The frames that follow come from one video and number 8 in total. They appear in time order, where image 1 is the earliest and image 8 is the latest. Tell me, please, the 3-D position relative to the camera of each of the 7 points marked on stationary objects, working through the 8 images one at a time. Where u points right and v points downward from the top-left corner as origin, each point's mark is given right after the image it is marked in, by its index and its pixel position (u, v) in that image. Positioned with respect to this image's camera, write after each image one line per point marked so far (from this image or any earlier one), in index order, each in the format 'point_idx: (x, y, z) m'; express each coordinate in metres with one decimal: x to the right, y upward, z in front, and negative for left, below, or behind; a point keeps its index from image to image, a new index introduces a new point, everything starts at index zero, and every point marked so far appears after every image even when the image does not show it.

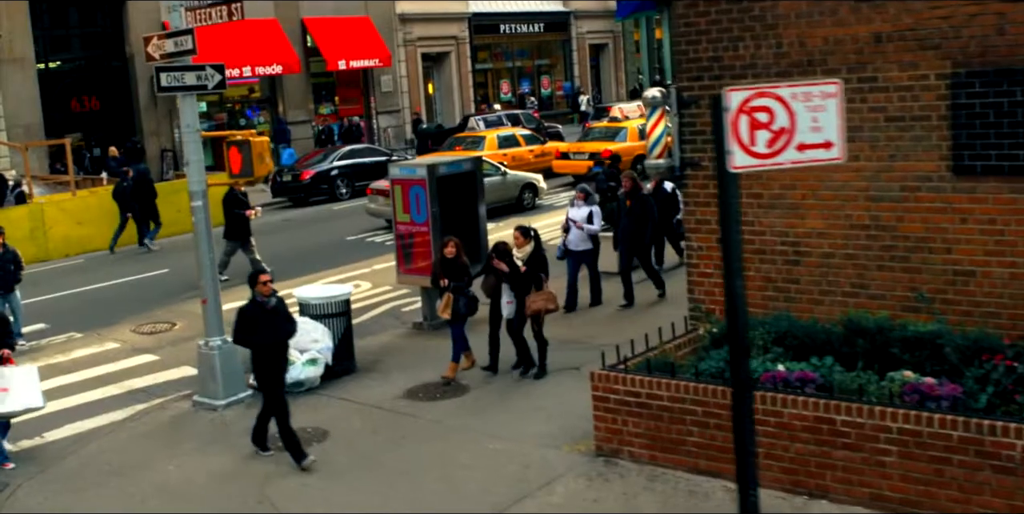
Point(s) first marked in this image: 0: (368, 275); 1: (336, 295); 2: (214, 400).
0: (-2.2, -0.3, +17.6) m
1: (-1.9, -0.4, +12.1) m
2: (-3.0, -1.4, +11.2) m
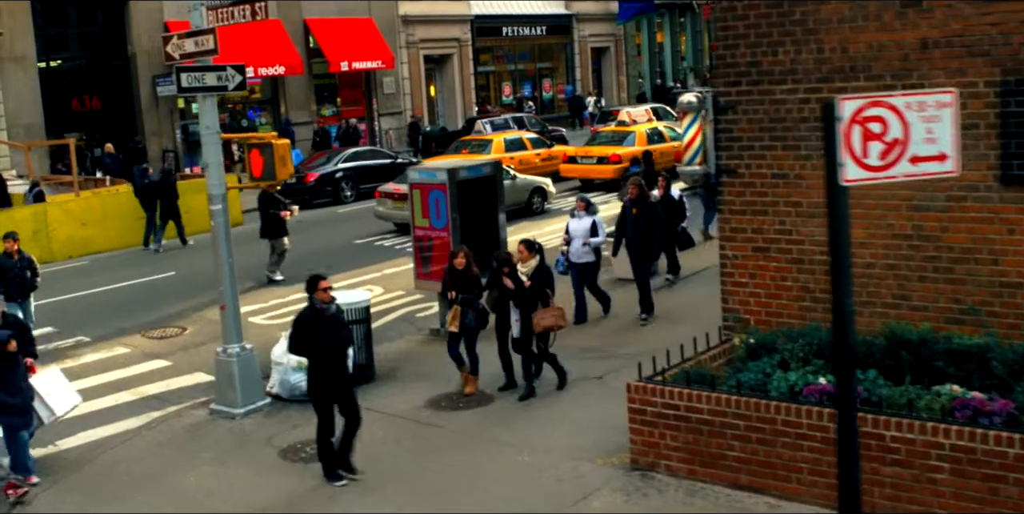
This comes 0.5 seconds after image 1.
0: (-2.0, -0.3, +17.4) m
1: (-1.6, -0.5, +11.8) m
2: (-2.7, -1.5, +11.0) m
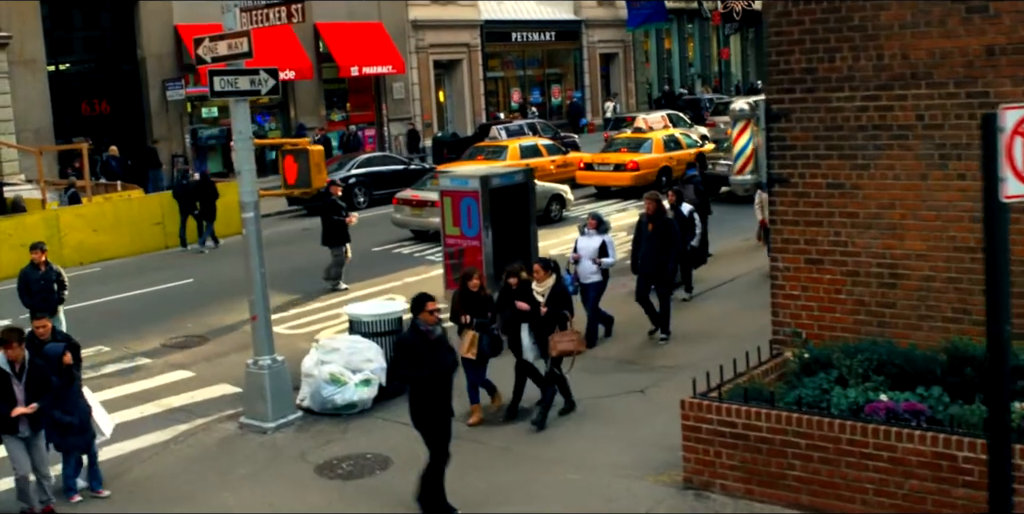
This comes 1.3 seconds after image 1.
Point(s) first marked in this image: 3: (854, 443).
0: (-1.7, -0.5, +17.1) m
1: (-1.2, -0.6, +11.5) m
2: (-2.4, -1.6, +10.7) m
3: (+2.4, -1.3, +7.8) m
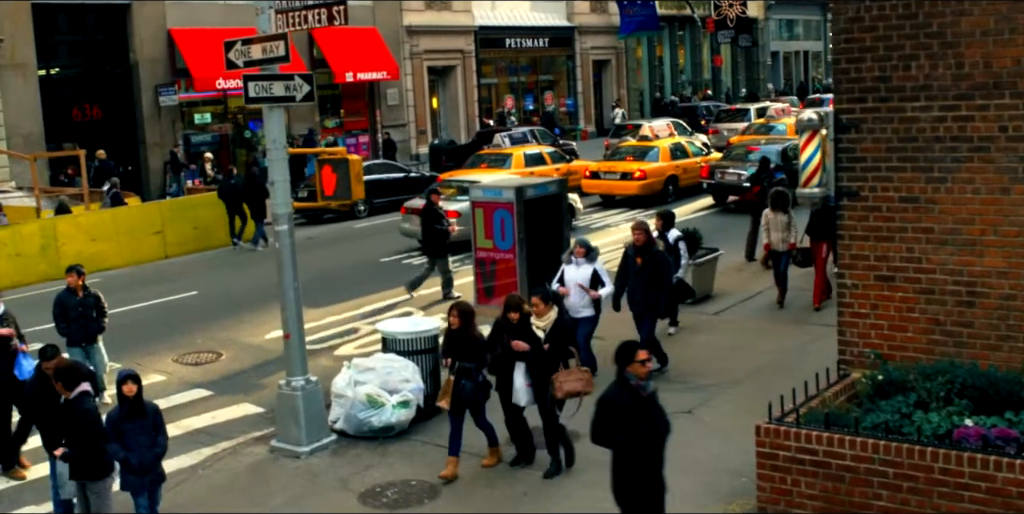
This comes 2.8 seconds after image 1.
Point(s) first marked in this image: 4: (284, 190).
0: (-1.4, -0.6, +16.6) m
1: (-0.8, -0.7, +11.0) m
2: (-1.9, -1.7, +10.1) m
3: (+2.8, -1.4, +7.4) m
4: (-2.0, +0.6, +10.0) m
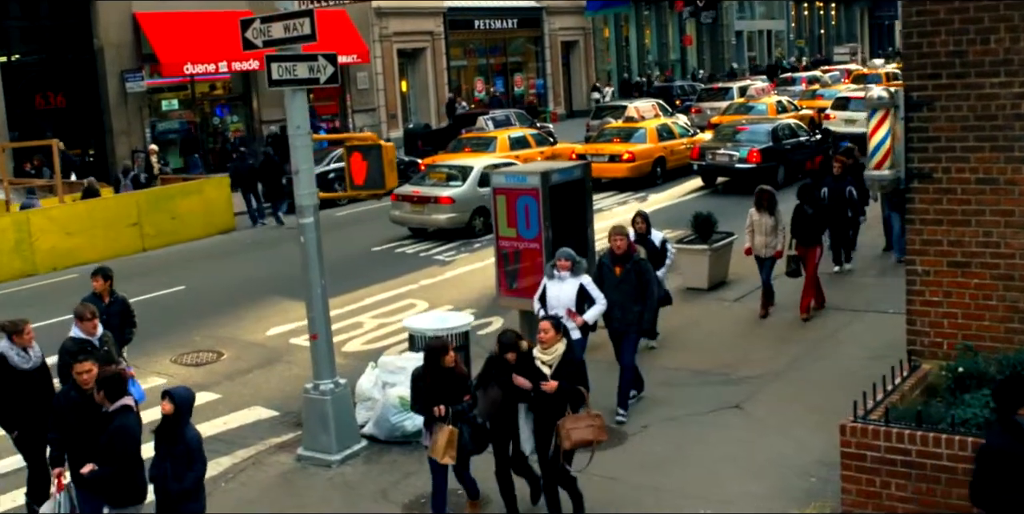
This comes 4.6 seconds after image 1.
0: (-1.3, -0.5, +15.9) m
1: (-0.5, -0.6, +10.4) m
2: (-1.6, -1.7, +9.5) m
3: (+3.3, -1.3, +6.9) m
4: (-1.7, +0.6, +9.3) m
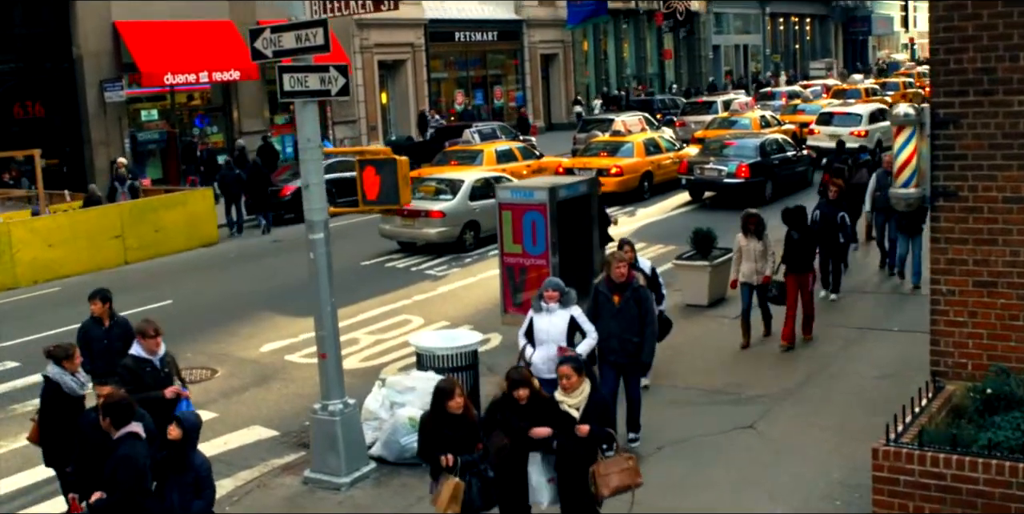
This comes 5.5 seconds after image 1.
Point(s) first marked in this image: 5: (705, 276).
0: (-1.4, -0.7, +15.7) m
1: (-0.4, -0.8, +10.2) m
2: (-1.4, -1.8, +9.2) m
3: (+3.5, -1.4, +6.8) m
4: (-1.5, +0.5, +9.1) m
5: (+2.5, -0.2, +14.5) m
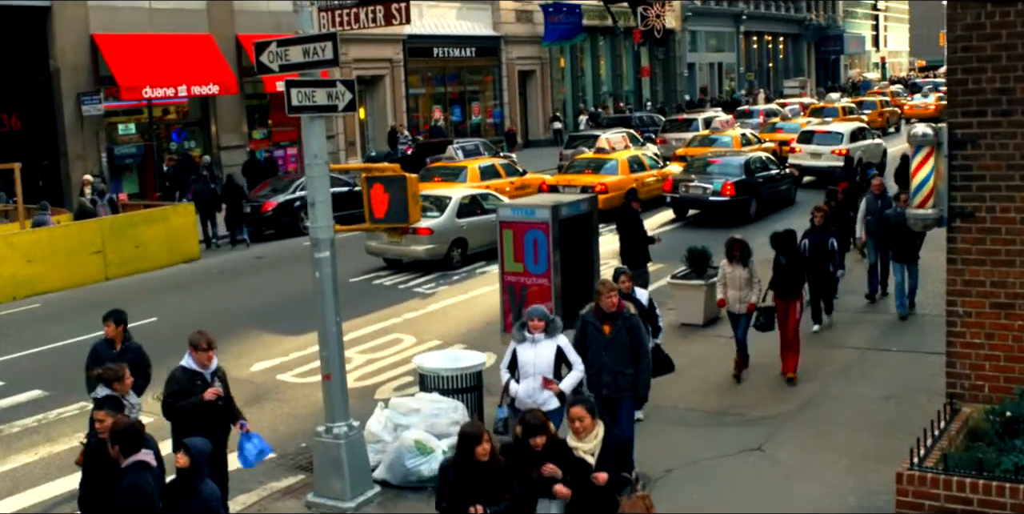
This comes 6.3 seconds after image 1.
0: (-1.5, -0.9, +15.4) m
1: (-0.4, -1.0, +10.0) m
2: (-1.4, -1.9, +9.0) m
3: (+3.7, -1.6, +6.7) m
4: (-1.5, +0.4, +8.9) m
5: (+2.4, -0.5, +14.4) m
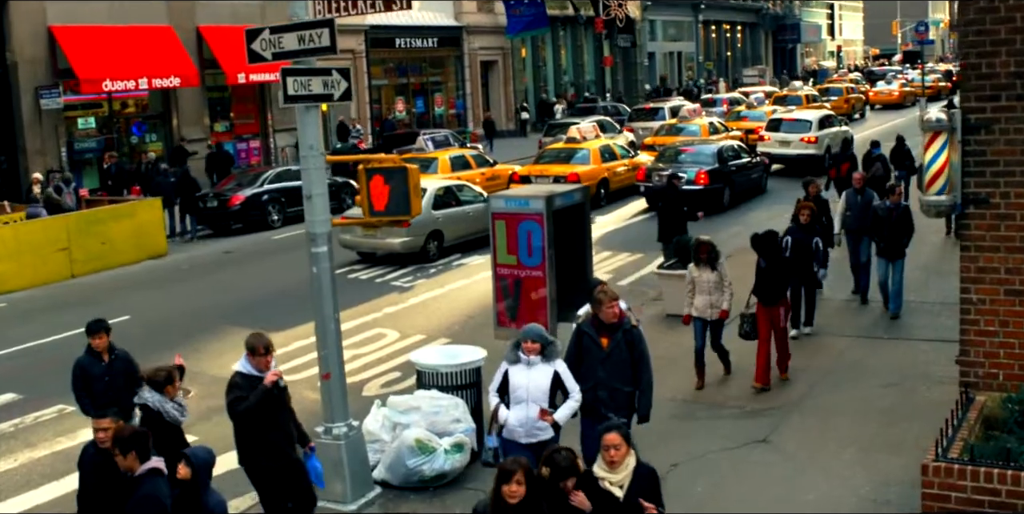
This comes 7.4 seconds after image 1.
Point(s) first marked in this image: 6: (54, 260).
0: (-1.7, -0.8, +15.1) m
1: (-0.4, -0.9, +9.7) m
2: (-1.3, -1.9, +8.7) m
3: (+3.8, -1.5, +6.6) m
4: (-1.4, +0.4, +8.5) m
5: (+2.2, -0.3, +14.3) m
6: (-7.5, -0.1, +18.5) m
